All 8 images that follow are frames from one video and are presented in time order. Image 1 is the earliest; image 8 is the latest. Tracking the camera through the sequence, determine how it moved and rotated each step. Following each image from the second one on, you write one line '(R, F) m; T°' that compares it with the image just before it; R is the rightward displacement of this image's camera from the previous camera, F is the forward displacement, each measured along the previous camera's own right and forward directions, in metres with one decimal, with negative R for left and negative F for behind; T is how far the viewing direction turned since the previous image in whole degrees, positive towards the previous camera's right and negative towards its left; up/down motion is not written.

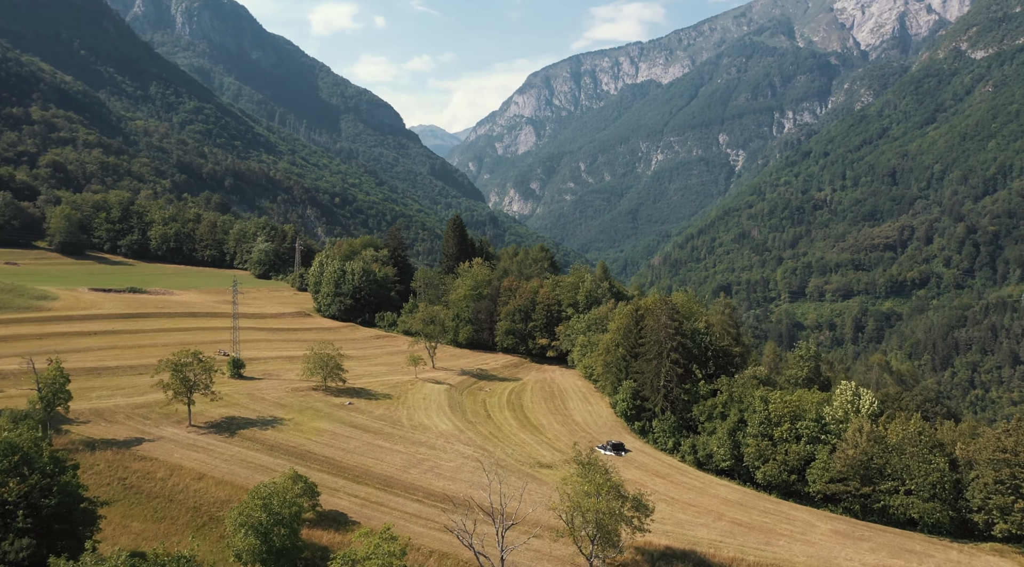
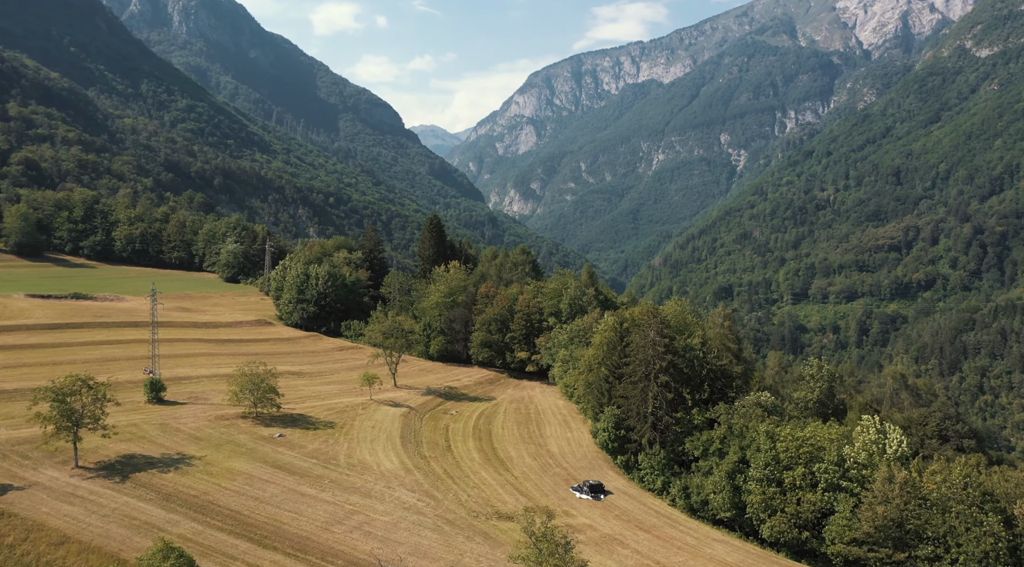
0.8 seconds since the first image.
(+1.1, +3.9) m; 0°
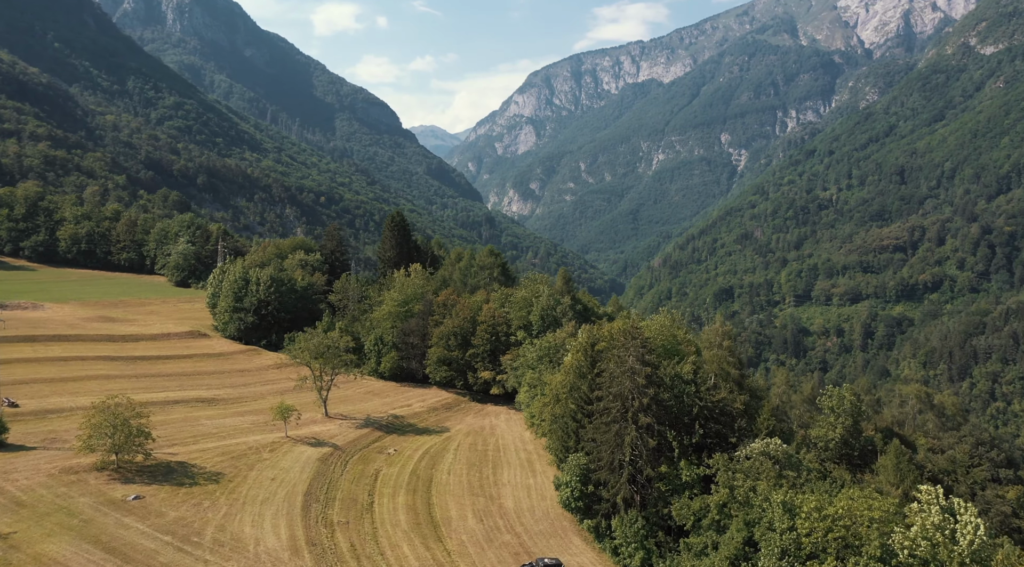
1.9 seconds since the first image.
(+1.4, +5.3) m; 0°
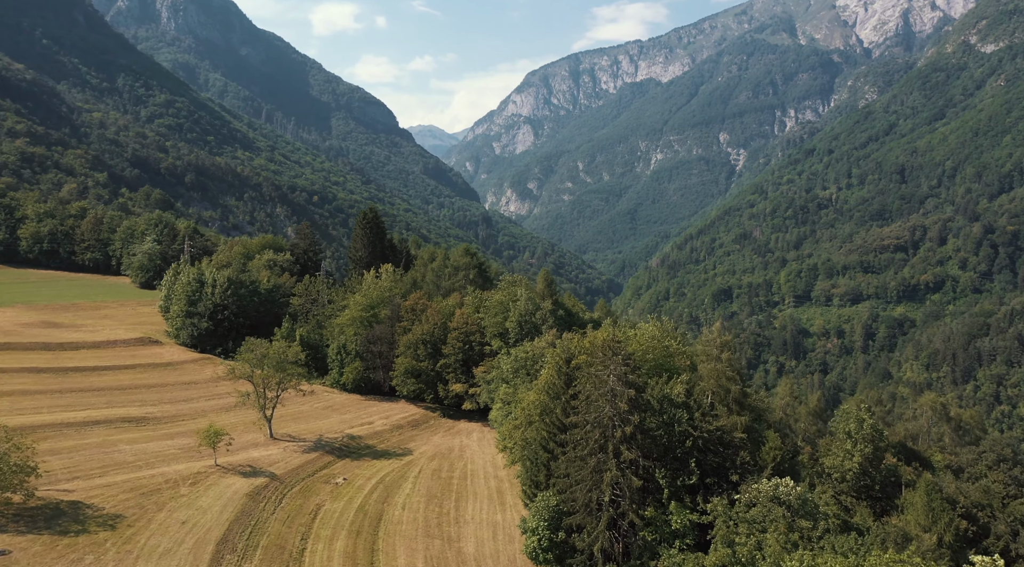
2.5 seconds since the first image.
(+0.8, +3.0) m; 0°
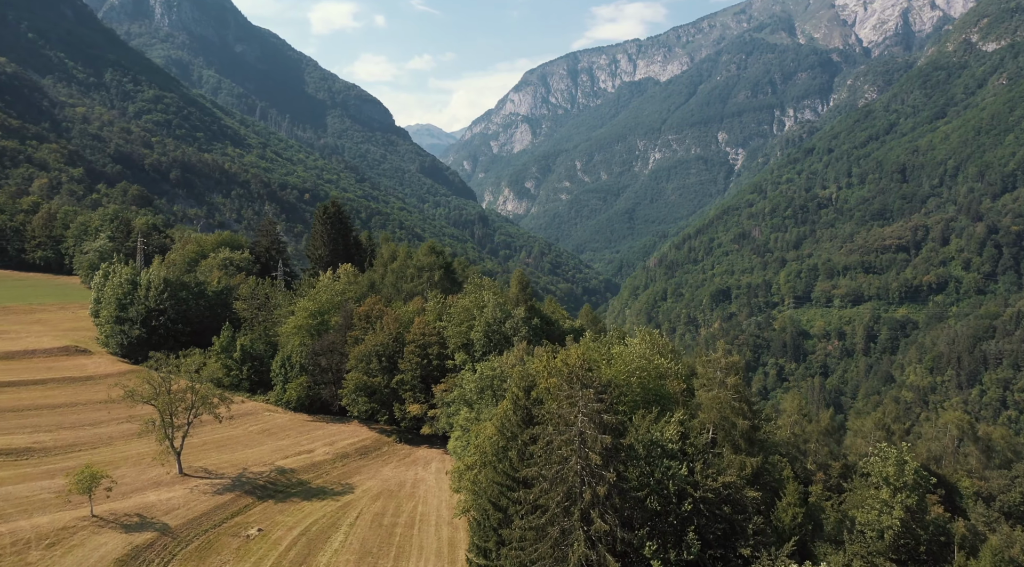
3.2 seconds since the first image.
(+0.9, +3.8) m; 0°
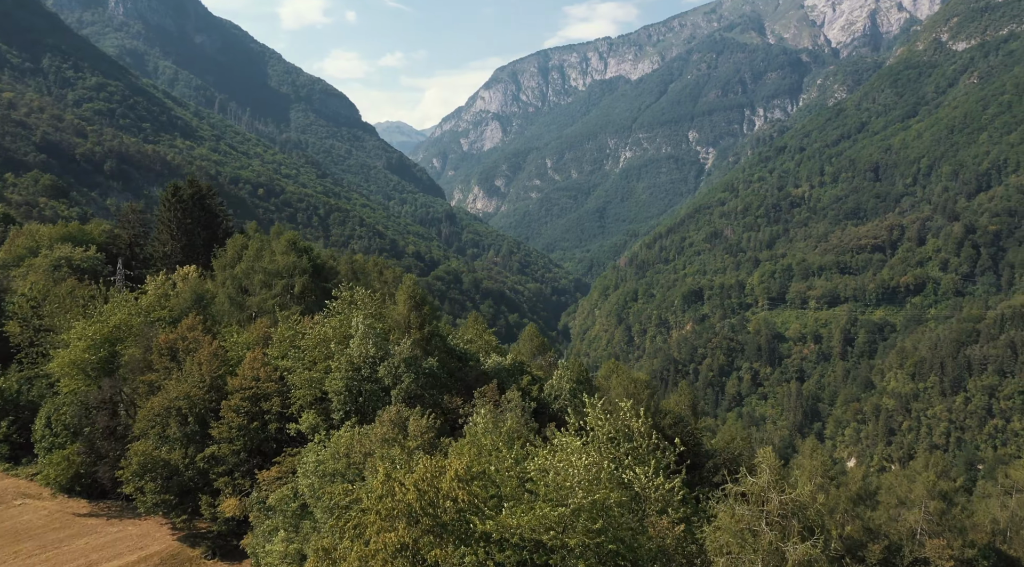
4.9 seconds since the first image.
(+1.6, +8.6) m; +2°
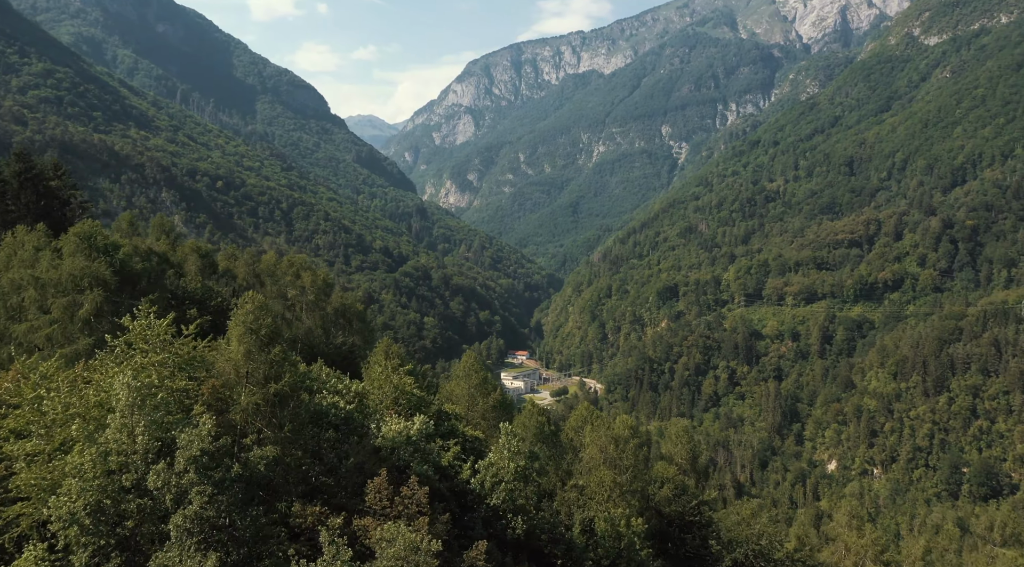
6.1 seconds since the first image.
(+0.8, +6.0) m; +2°
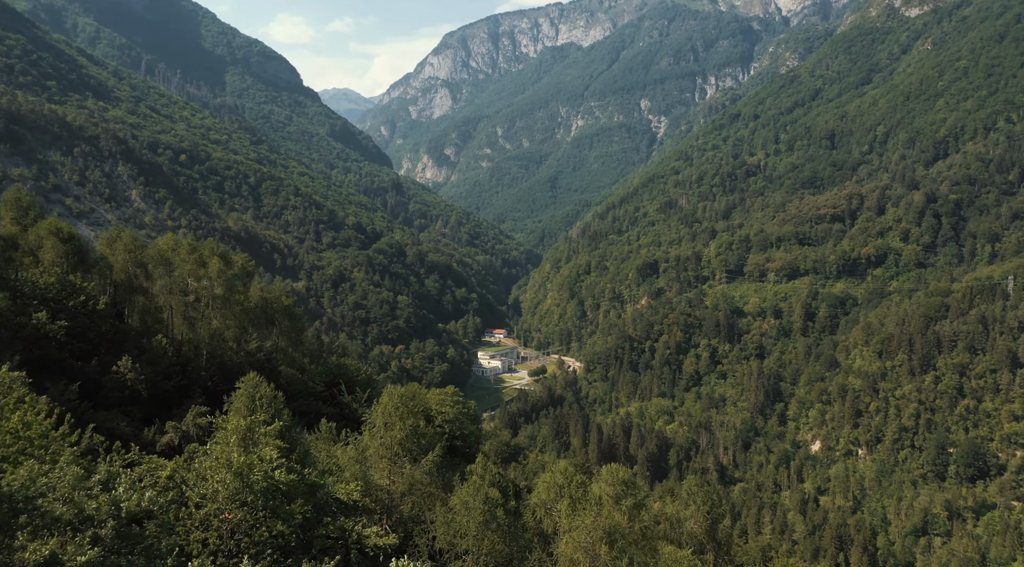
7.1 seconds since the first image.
(+0.5, +4.8) m; +2°
